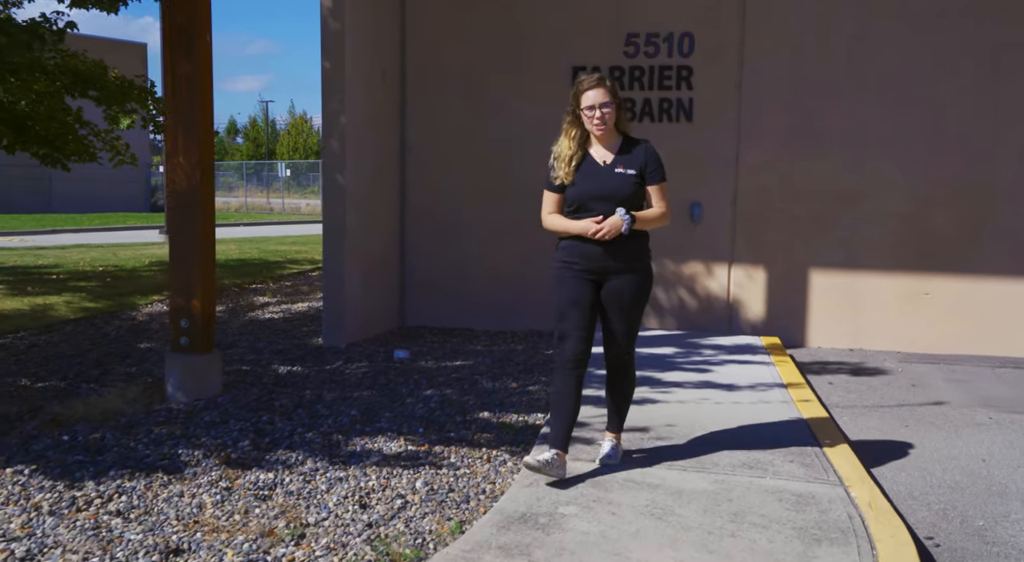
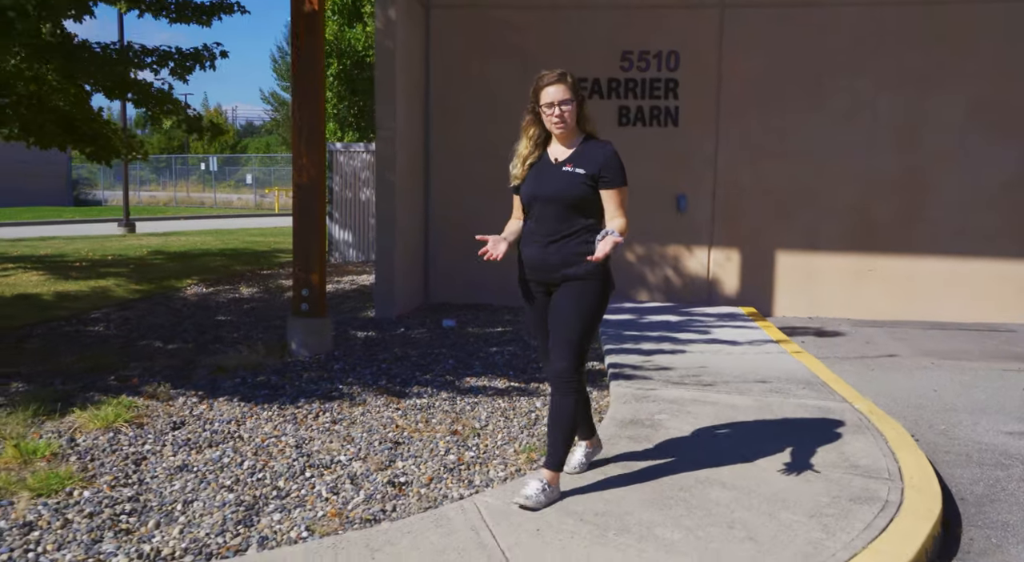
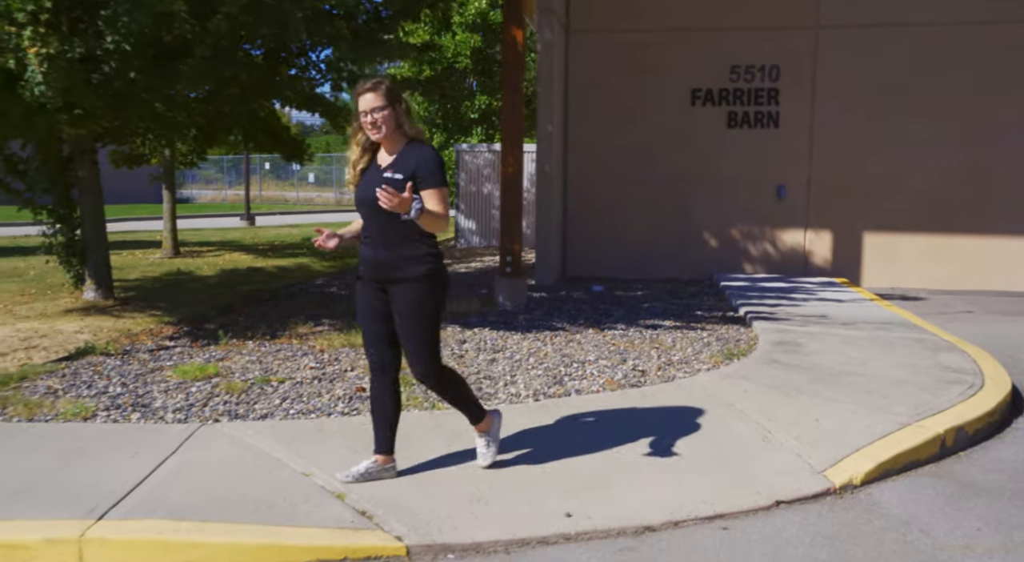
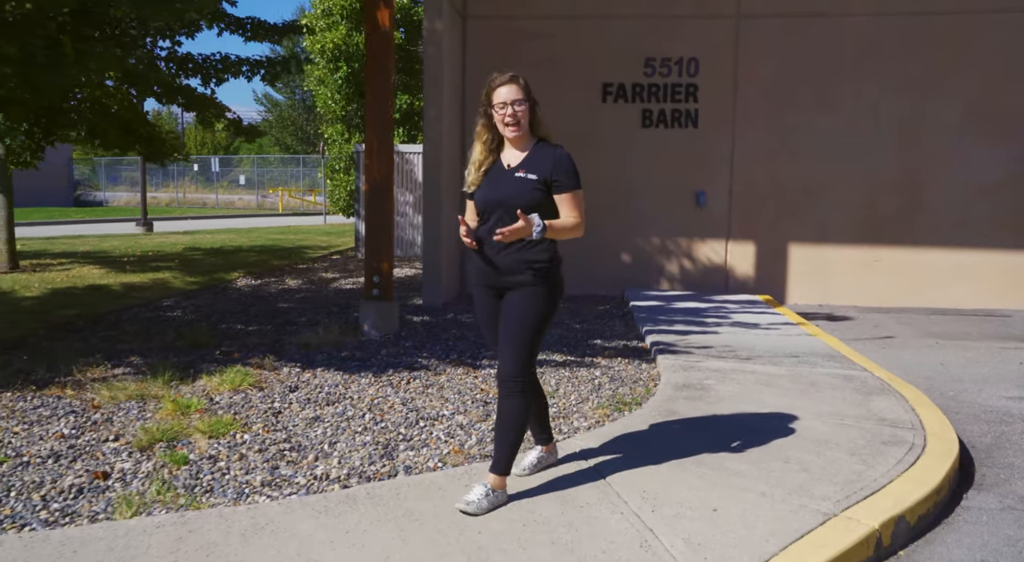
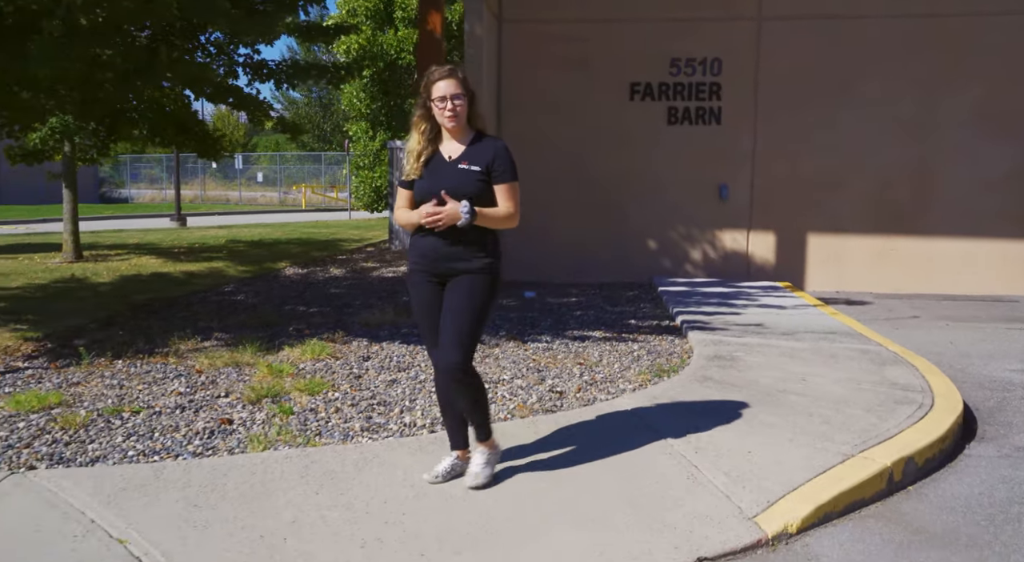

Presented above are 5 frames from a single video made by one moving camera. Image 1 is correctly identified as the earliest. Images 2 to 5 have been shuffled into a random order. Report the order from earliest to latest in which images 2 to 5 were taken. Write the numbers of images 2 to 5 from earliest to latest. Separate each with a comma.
2, 4, 5, 3
